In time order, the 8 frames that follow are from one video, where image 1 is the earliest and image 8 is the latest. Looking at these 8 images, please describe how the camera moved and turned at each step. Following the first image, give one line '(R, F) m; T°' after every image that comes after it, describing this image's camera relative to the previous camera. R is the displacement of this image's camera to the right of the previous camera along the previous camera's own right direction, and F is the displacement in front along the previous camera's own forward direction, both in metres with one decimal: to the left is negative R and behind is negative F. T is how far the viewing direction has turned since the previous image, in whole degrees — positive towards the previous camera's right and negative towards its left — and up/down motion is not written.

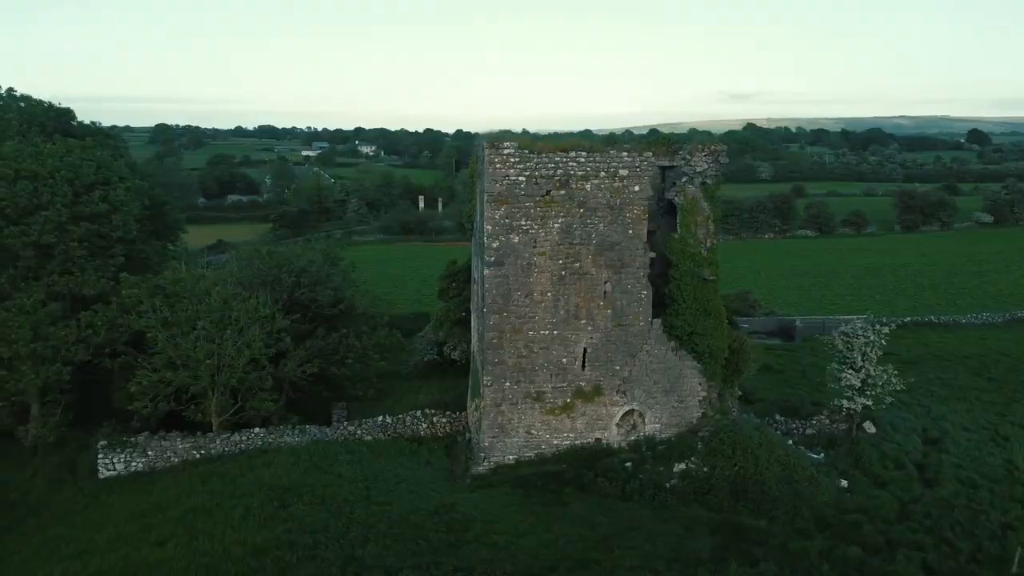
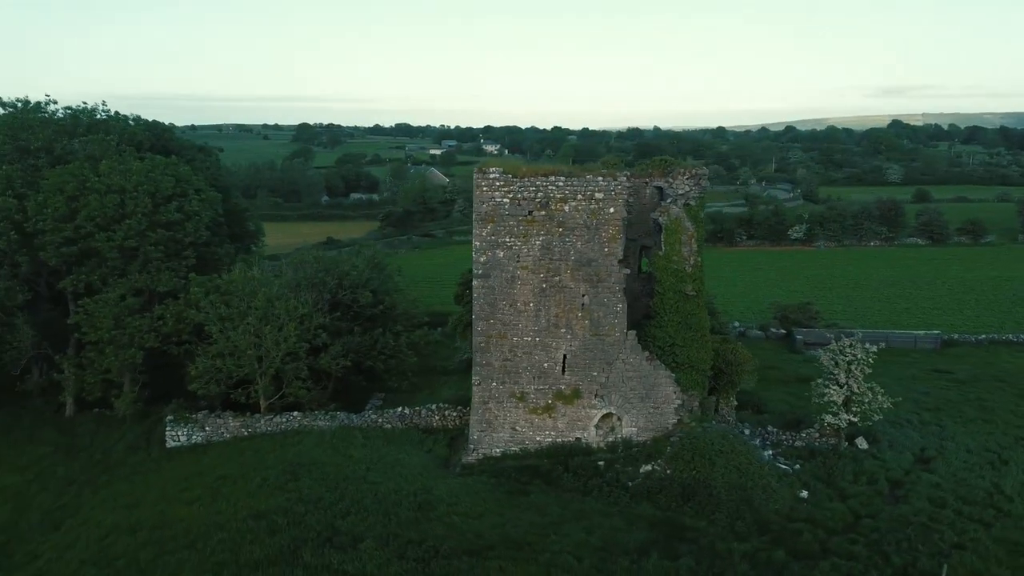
(+2.5, -1.2) m; -9°
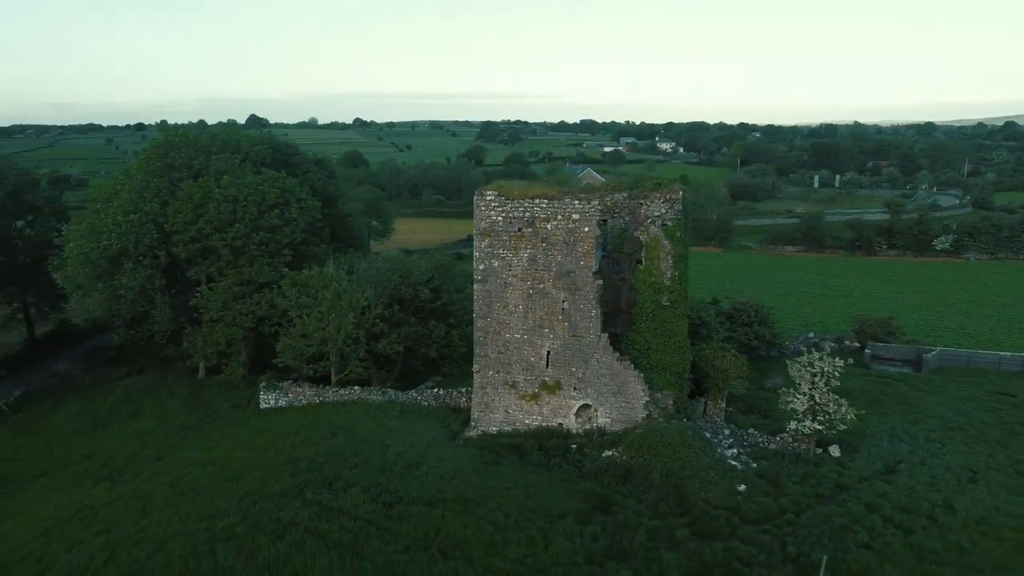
(+3.8, -2.1) m; -13°
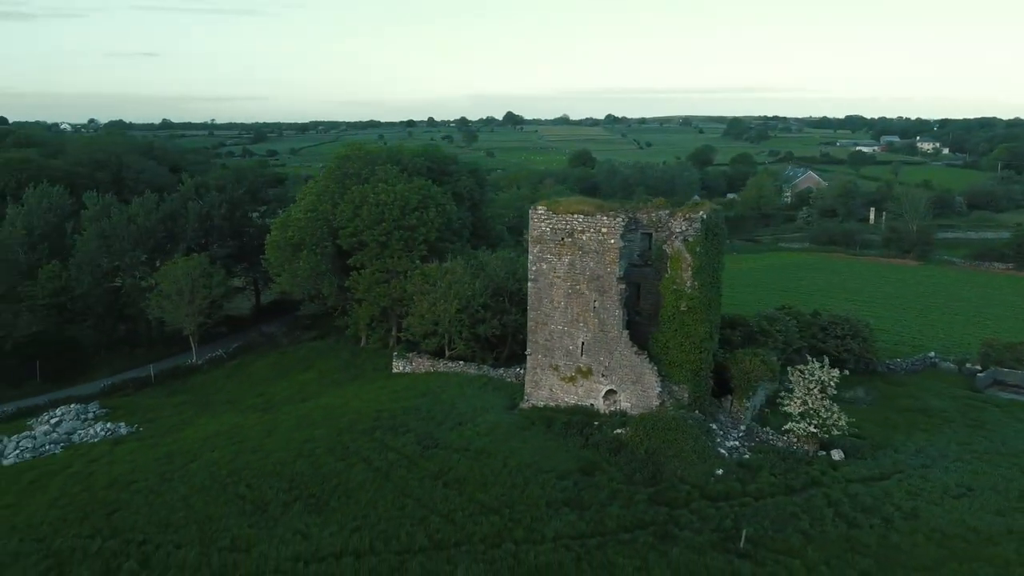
(+4.9, -2.8) m; -17°
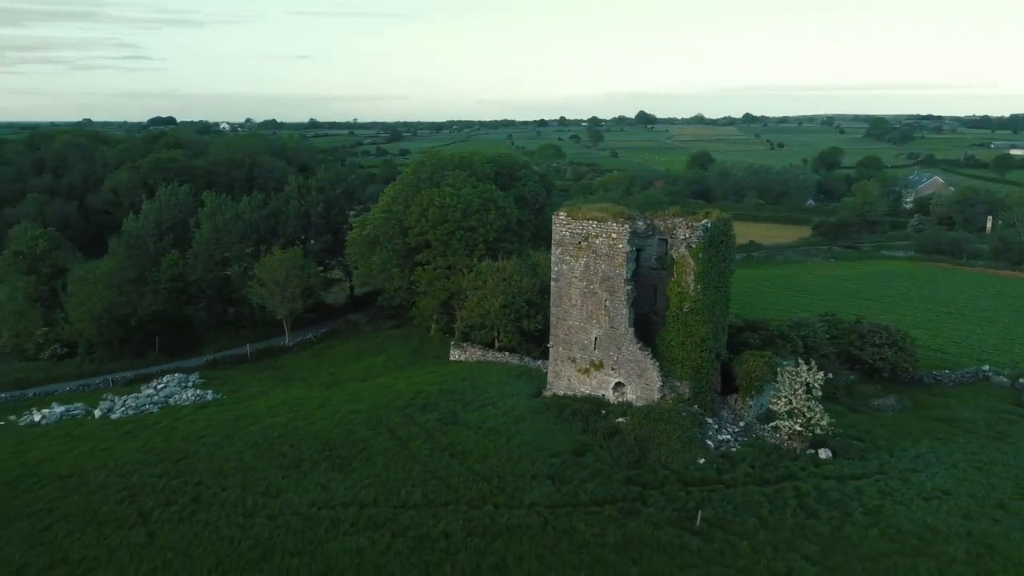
(+2.9, -1.9) m; -9°
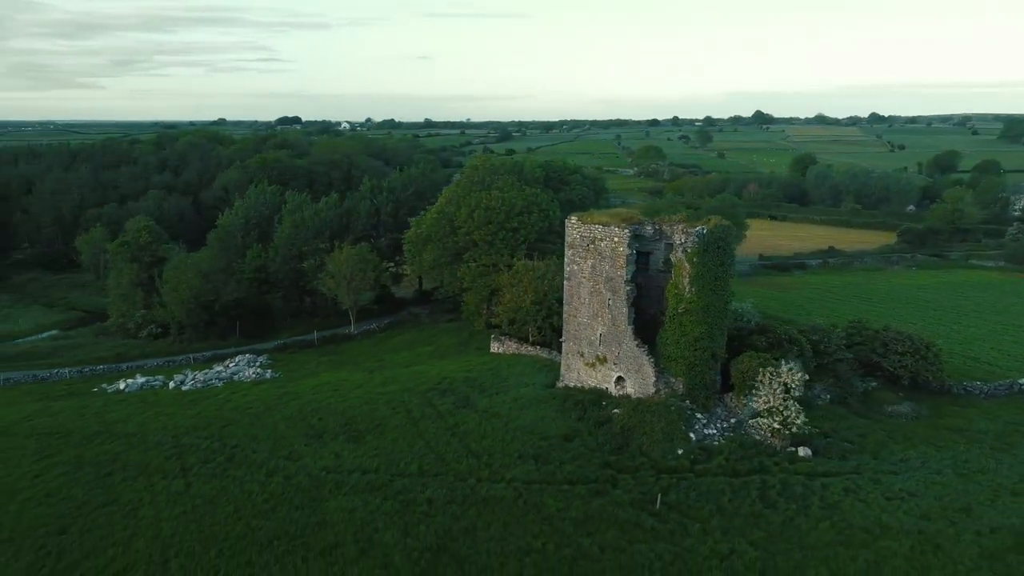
(+2.8, -1.7) m; -8°
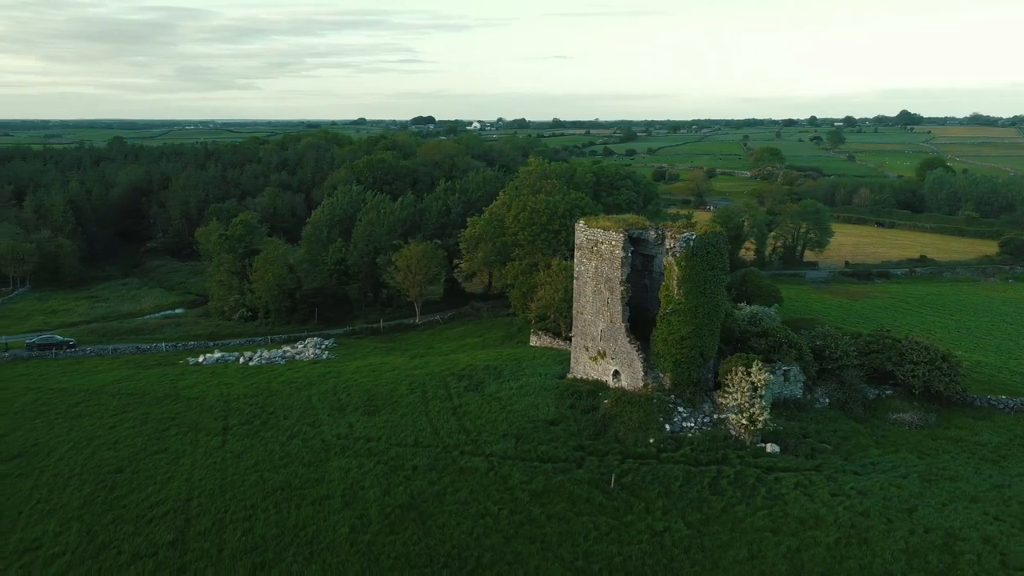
(+3.7, -2.0) m; -9°
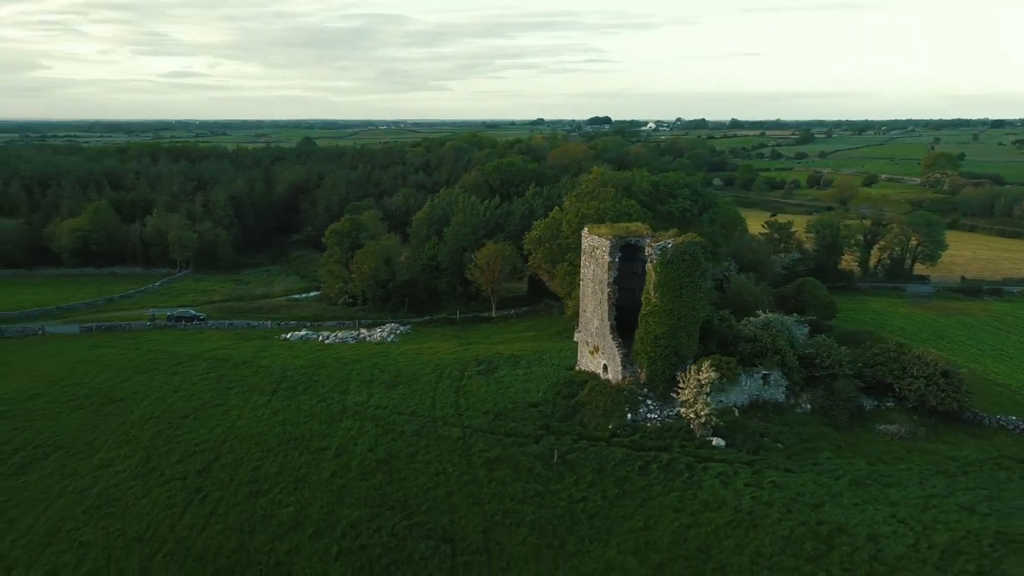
(+5.8, -2.6) m; -12°
